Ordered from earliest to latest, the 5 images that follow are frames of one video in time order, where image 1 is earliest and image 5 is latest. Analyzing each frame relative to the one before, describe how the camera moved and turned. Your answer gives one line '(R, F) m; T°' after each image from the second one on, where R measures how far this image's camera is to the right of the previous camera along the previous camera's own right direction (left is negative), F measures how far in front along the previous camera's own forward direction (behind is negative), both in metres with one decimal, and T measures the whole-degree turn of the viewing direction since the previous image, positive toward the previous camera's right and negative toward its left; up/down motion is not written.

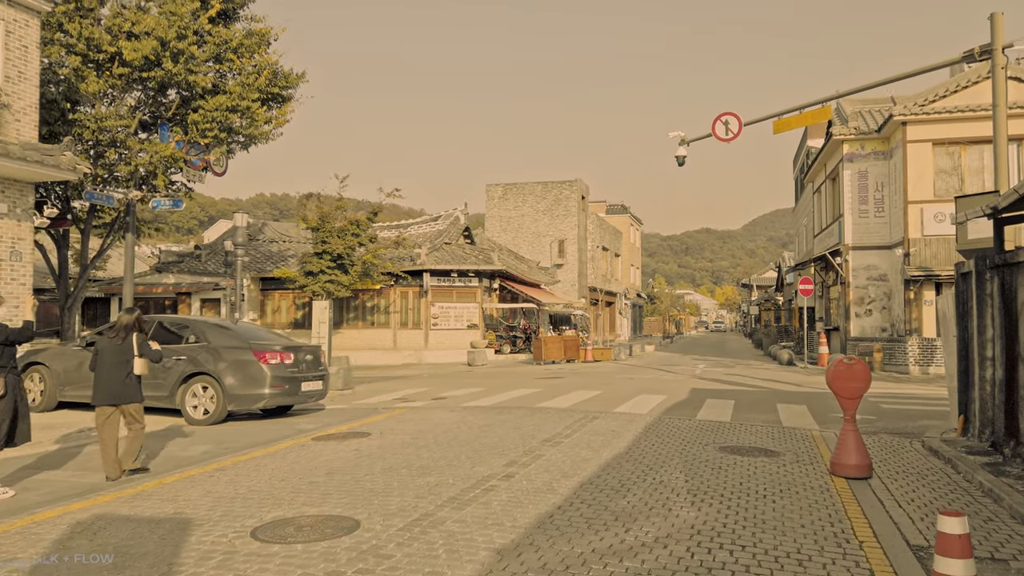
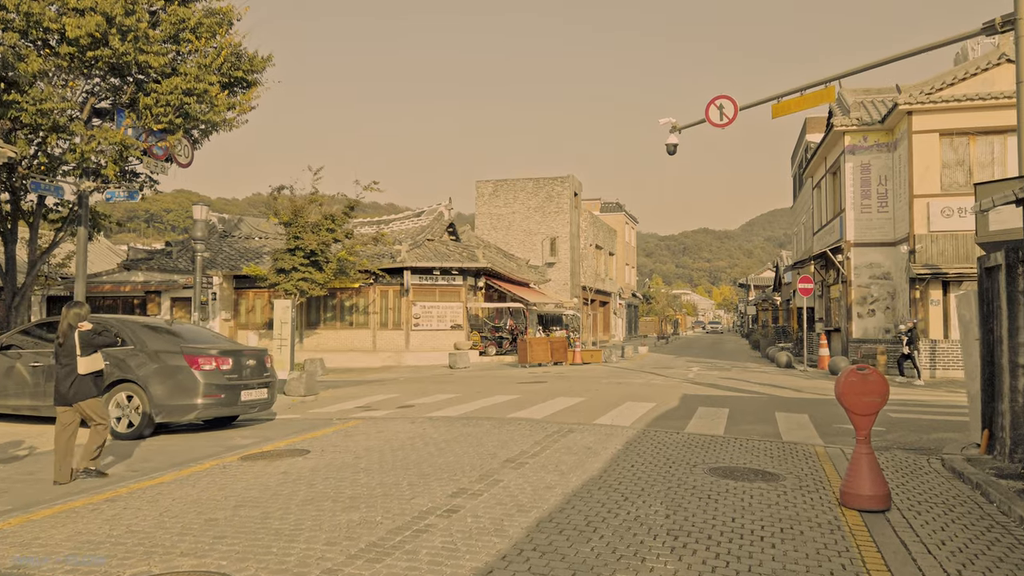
(+0.4, +1.2) m; 0°
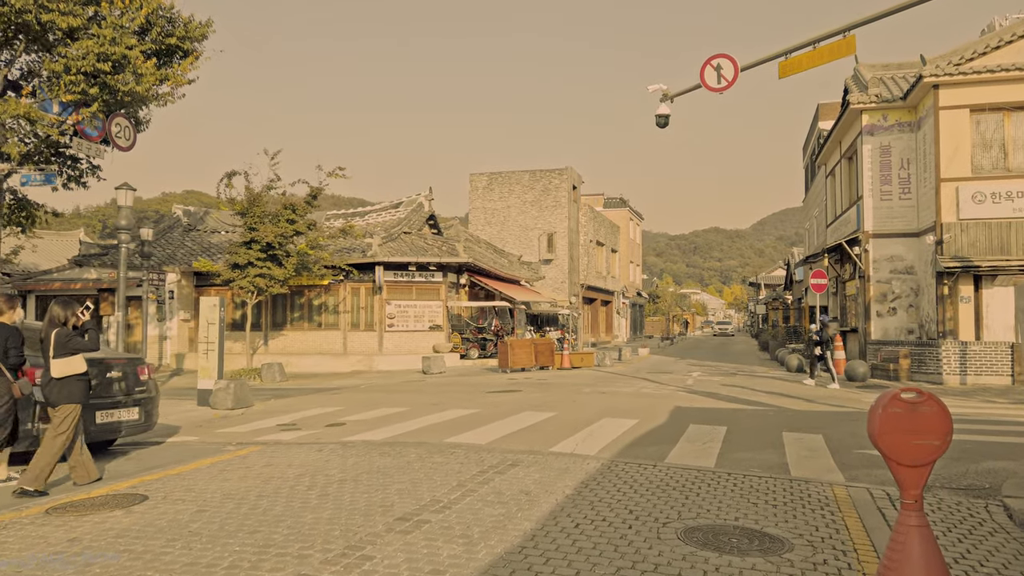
(+0.8, +2.1) m; -1°
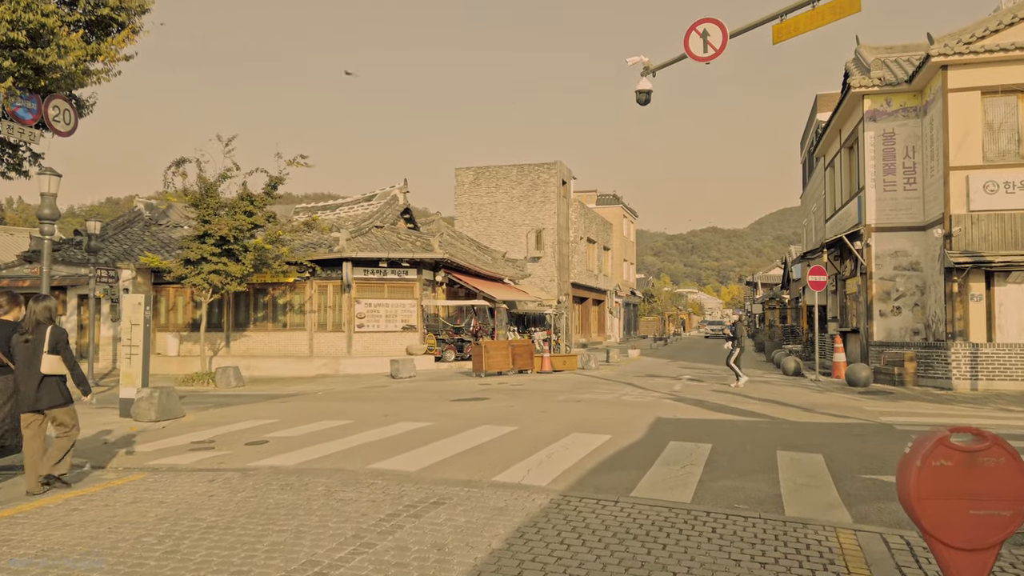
(+0.5, +1.4) m; 0°
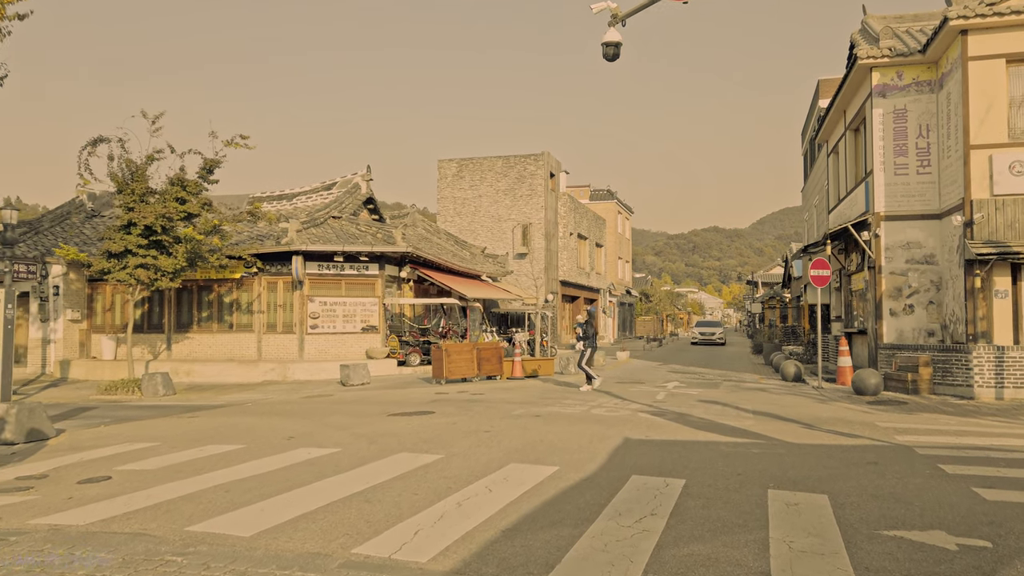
(+0.8, +2.0) m; 0°
